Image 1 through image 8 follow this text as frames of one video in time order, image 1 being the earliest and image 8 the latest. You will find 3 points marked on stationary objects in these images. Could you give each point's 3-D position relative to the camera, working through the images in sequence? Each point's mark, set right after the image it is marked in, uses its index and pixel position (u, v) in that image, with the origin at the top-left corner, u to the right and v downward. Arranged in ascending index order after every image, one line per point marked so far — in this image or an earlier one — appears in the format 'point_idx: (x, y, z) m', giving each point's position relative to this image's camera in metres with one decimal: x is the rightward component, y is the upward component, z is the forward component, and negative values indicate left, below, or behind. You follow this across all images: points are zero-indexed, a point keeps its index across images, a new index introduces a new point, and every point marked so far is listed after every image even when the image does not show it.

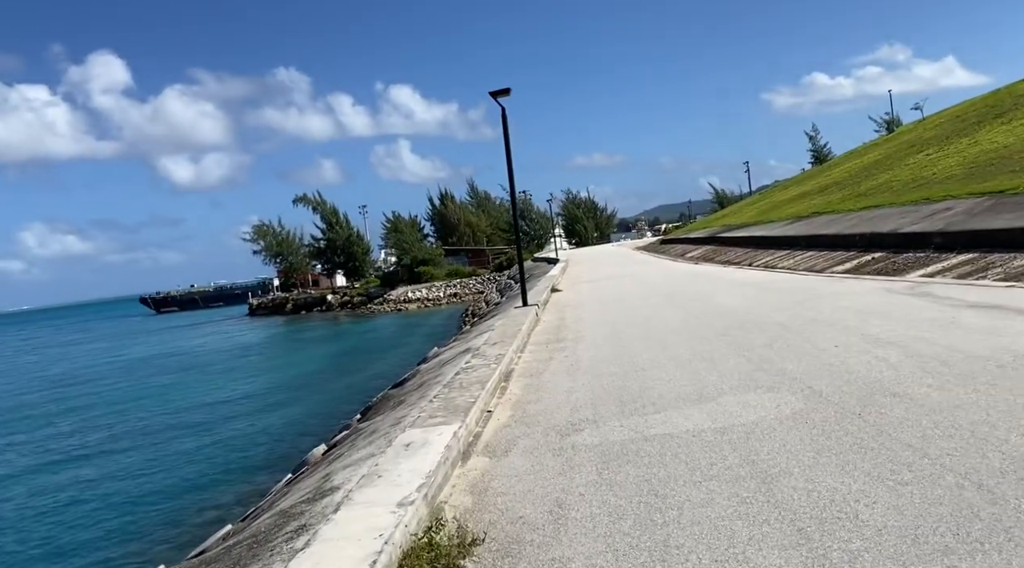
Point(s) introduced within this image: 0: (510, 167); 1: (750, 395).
0: (-0.1, +2.2, +14.7) m
1: (+1.8, -0.8, +6.0) m
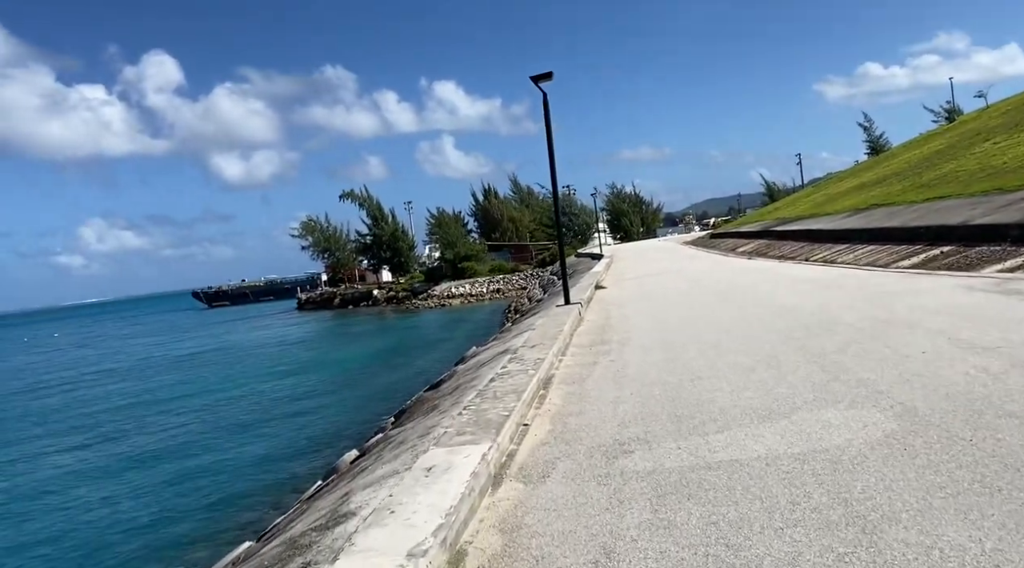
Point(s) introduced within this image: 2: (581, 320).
0: (+0.7, +2.3, +13.9) m
1: (+2.1, -0.8, +5.2) m
2: (+1.1, -0.6, +13.1) m
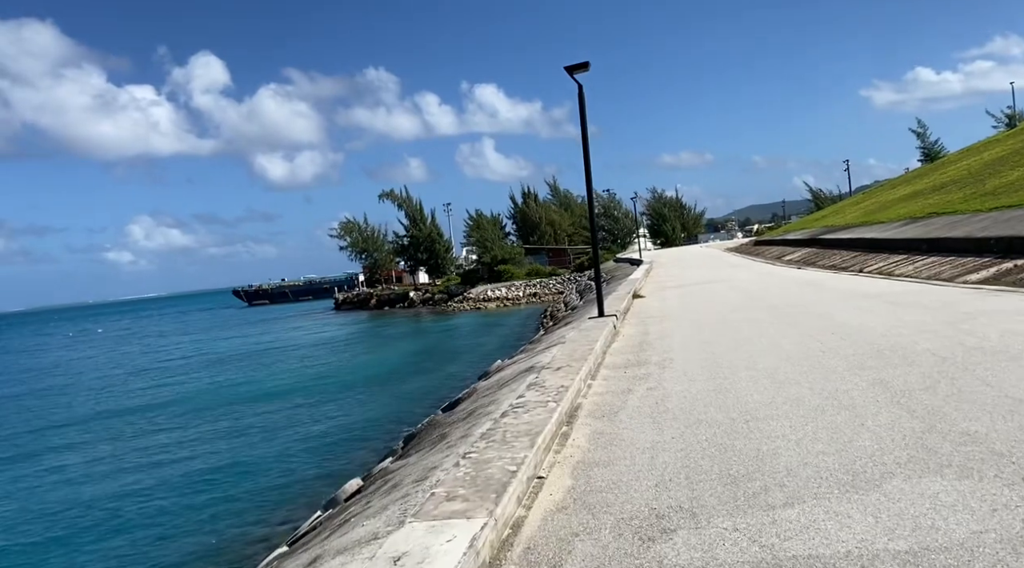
0: (+1.2, +2.1, +12.8) m
1: (+2.1, -1.0, +3.9) m
2: (+1.6, -0.8, +11.9) m
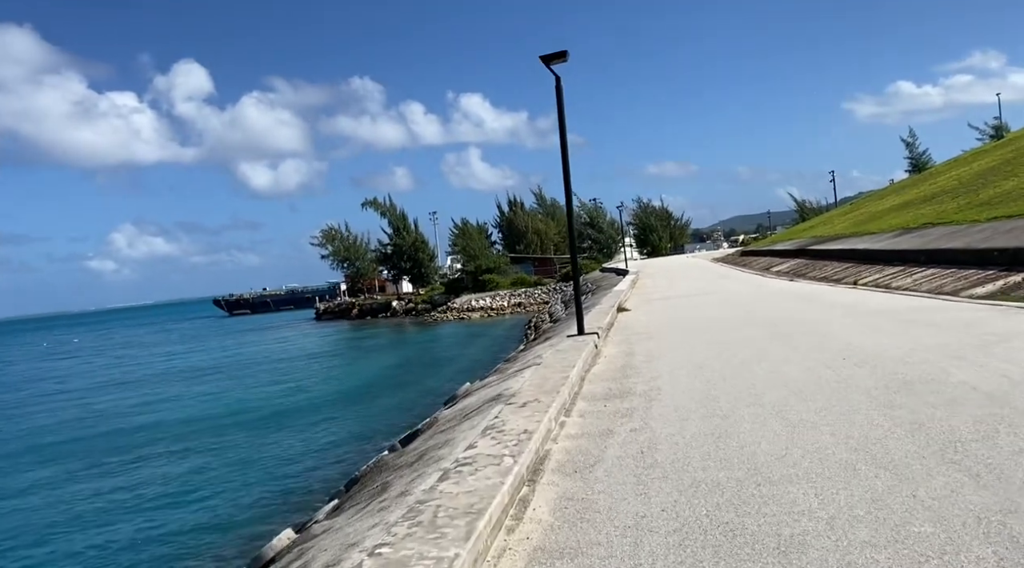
0: (+0.8, +1.9, +11.5) m
1: (+1.8, -1.1, +2.6) m
2: (+1.1, -1.0, +10.6) m
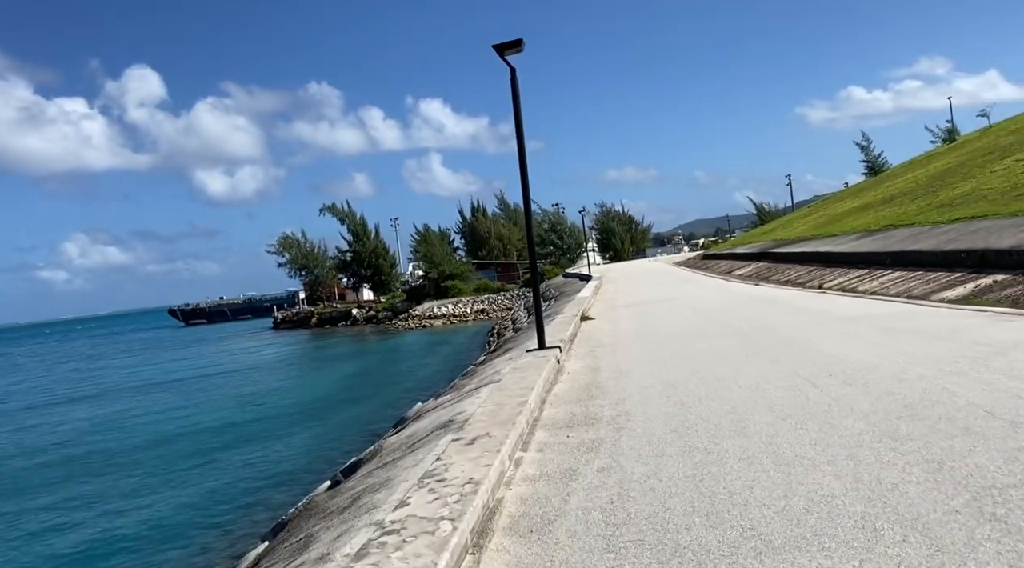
0: (+0.1, +1.7, +10.6) m
1: (+1.6, -1.1, +1.8) m
2: (+0.6, -1.1, +9.7) m
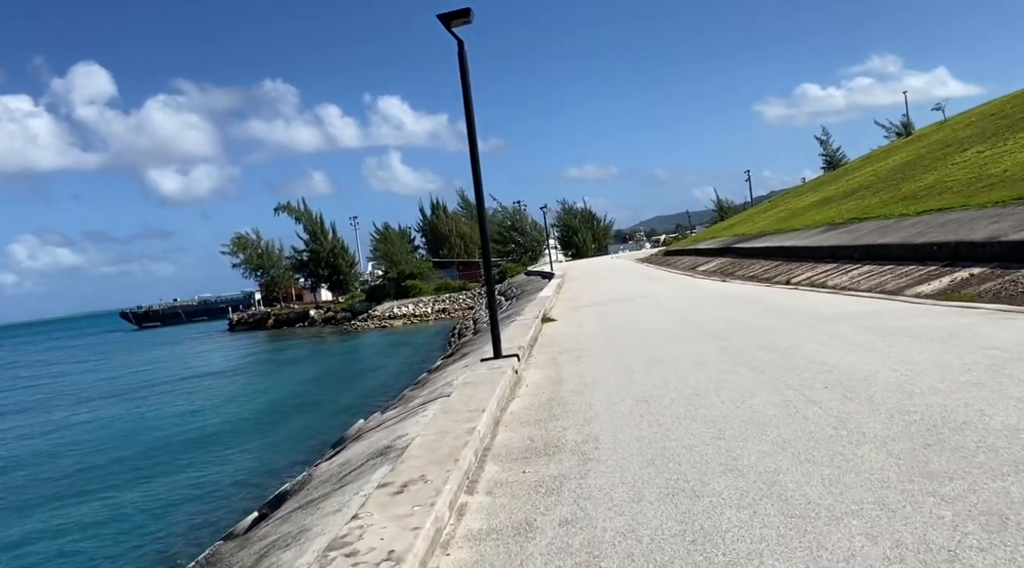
0: (-0.5, +1.7, +9.4) m
1: (+1.5, -1.2, +0.7) m
2: (0.0, -1.1, +8.6) m
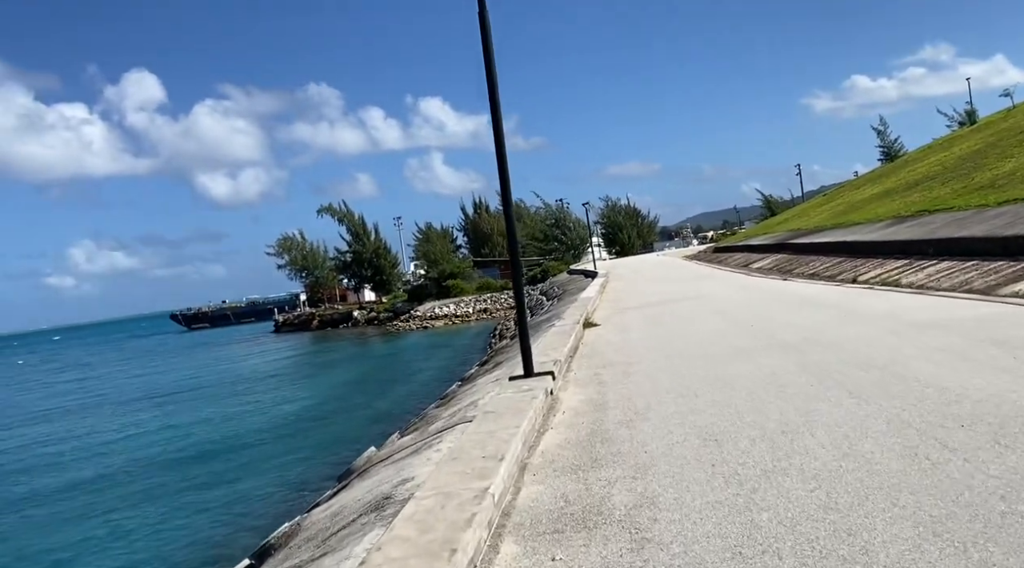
0: (-0.1, +1.7, +7.9) m
1: (+1.3, -1.2, -0.9) m
2: (+0.3, -1.1, +7.0) m
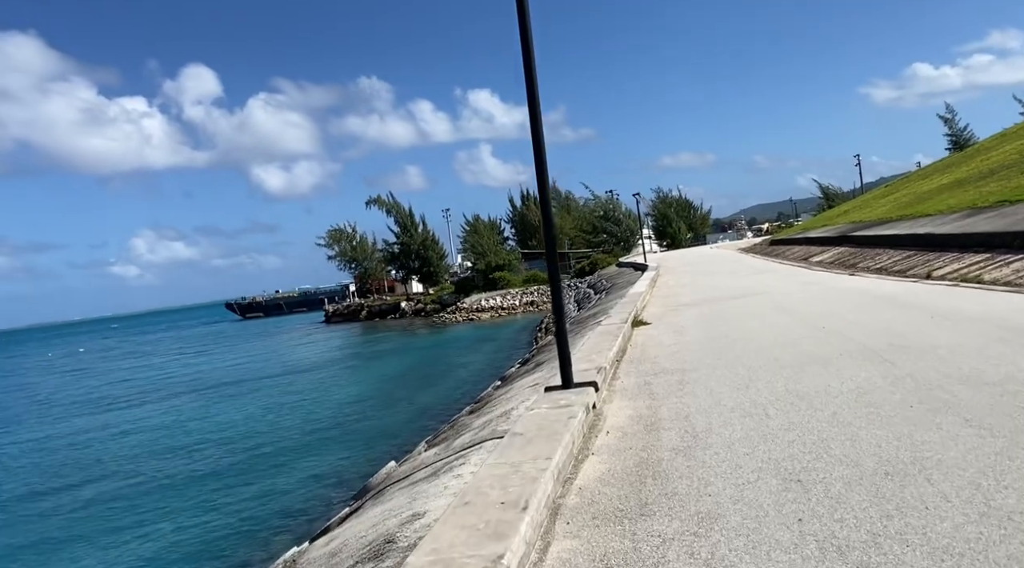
0: (+0.2, +1.7, +6.8) m
1: (+1.1, -1.3, -2.0) m
2: (+0.6, -1.1, +5.9) m
